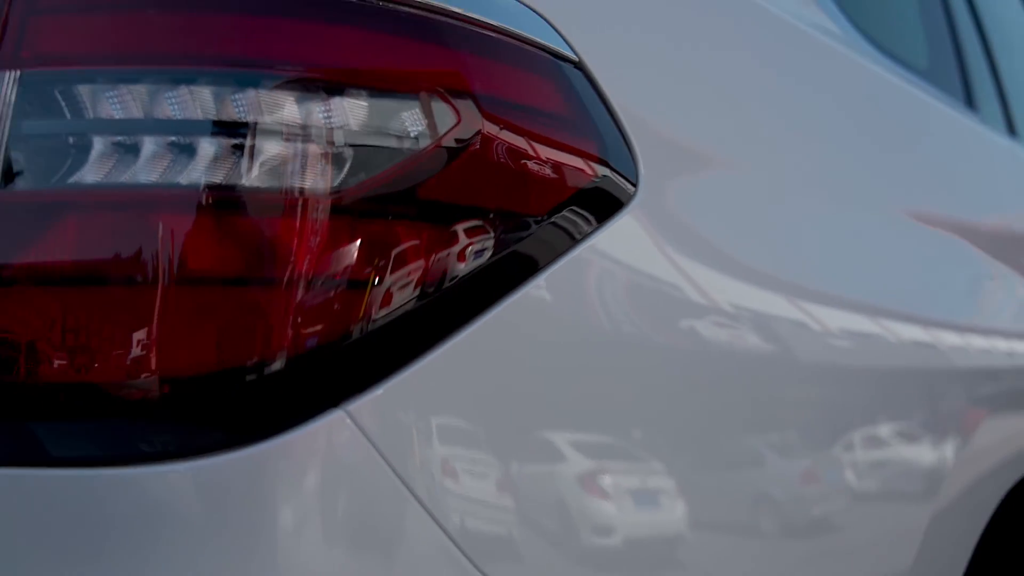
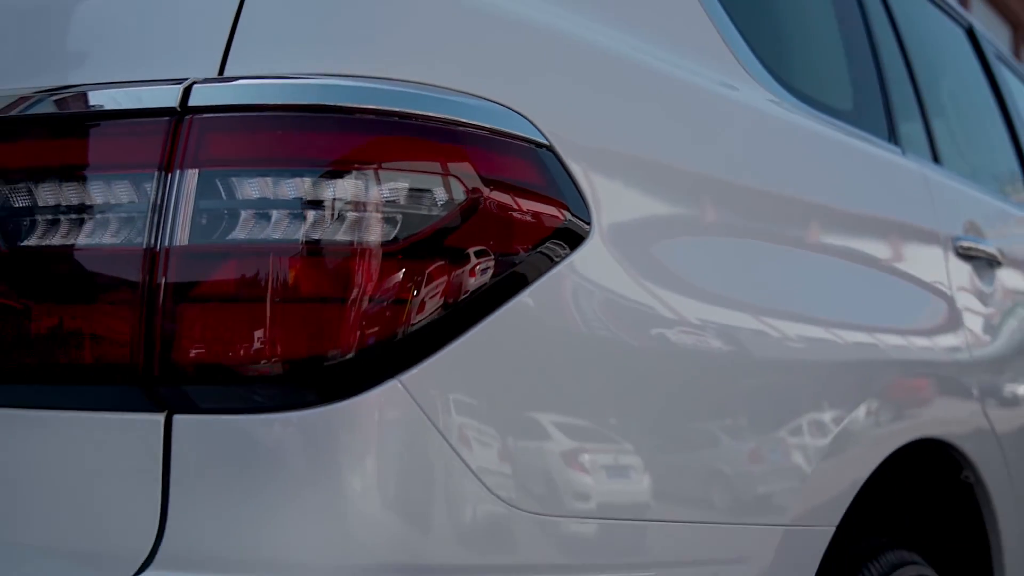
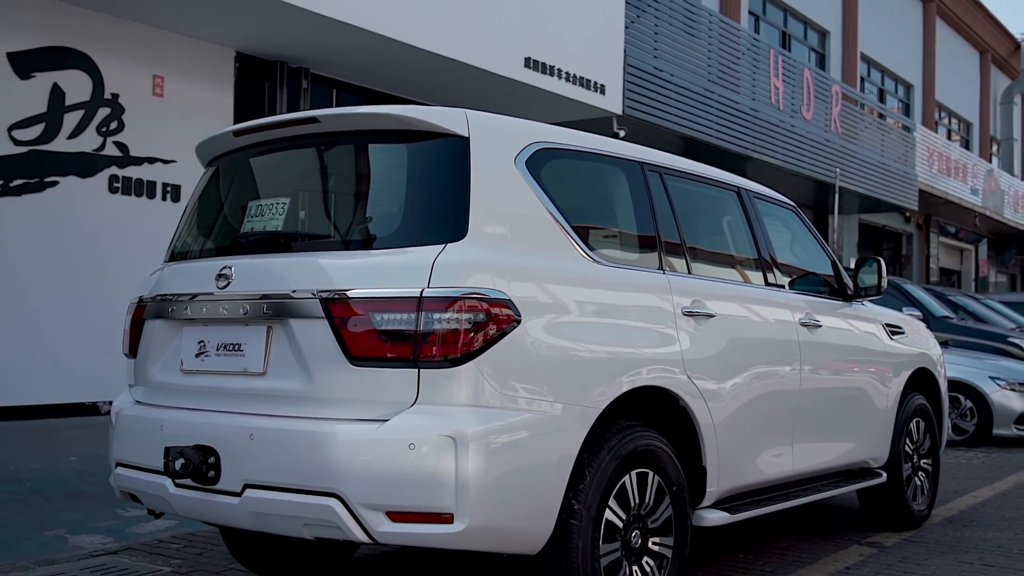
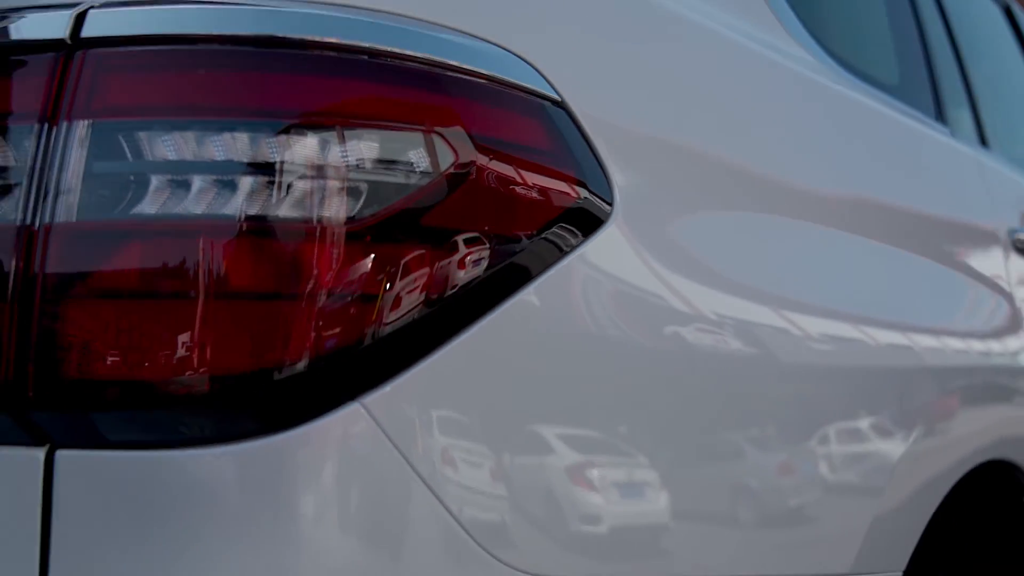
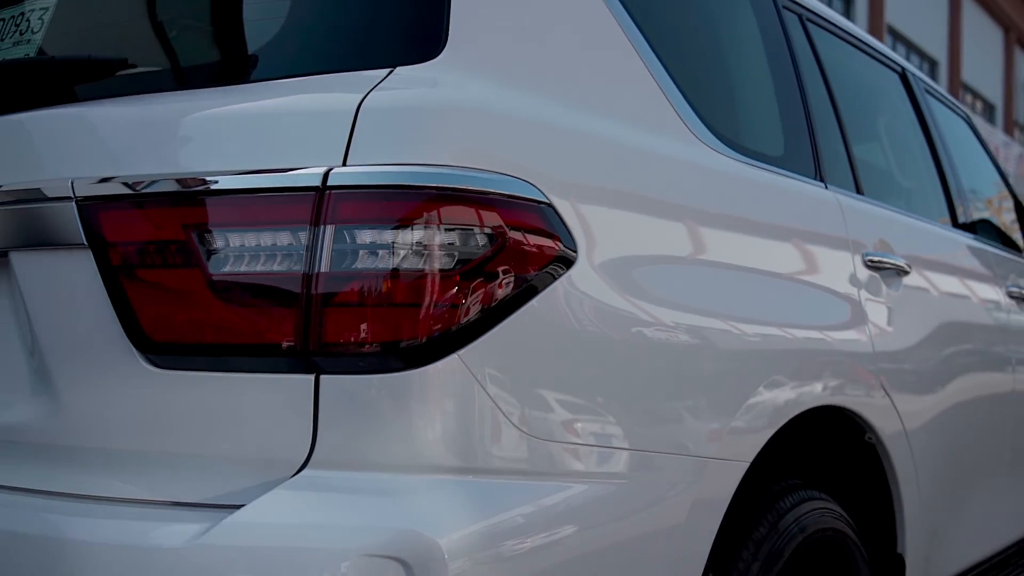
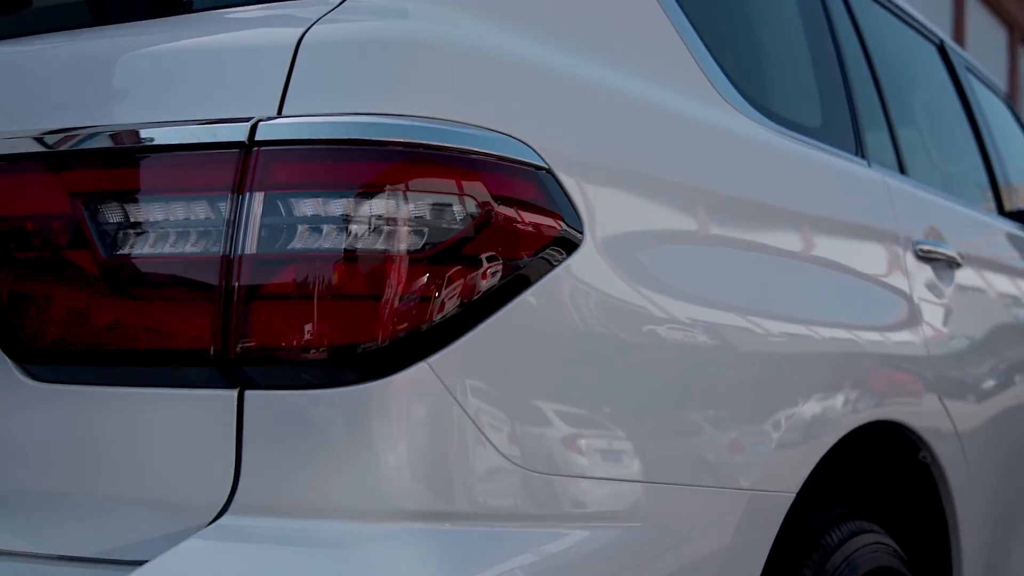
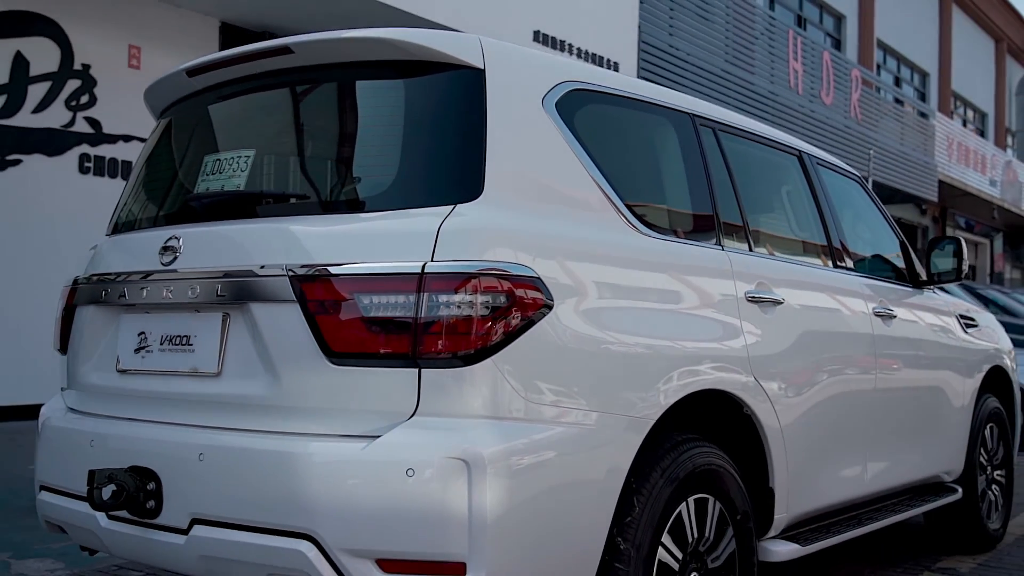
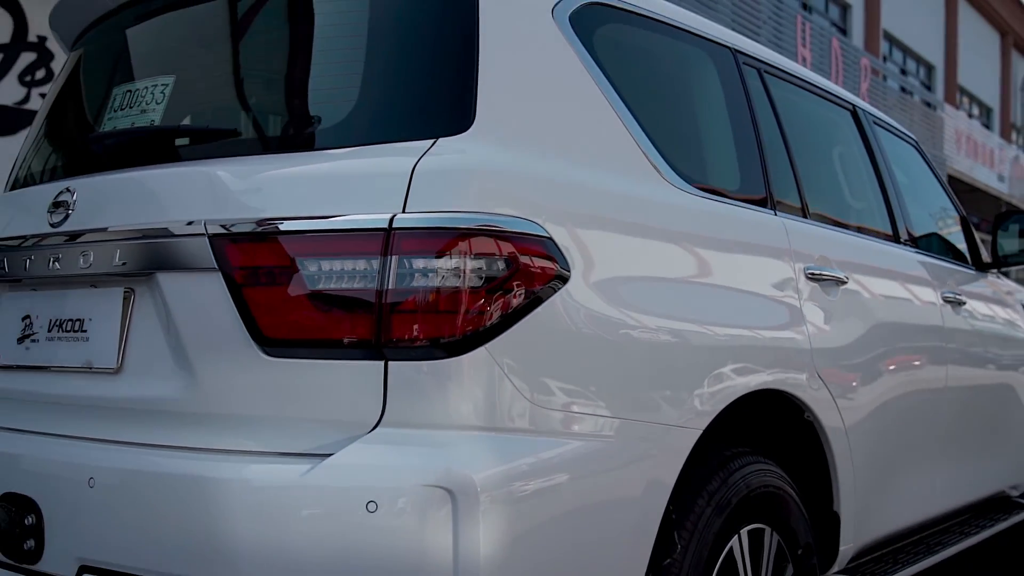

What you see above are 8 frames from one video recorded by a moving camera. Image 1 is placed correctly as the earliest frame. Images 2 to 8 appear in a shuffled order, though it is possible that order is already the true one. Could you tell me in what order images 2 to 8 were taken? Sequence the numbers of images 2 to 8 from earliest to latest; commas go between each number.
4, 2, 6, 5, 8, 7, 3
